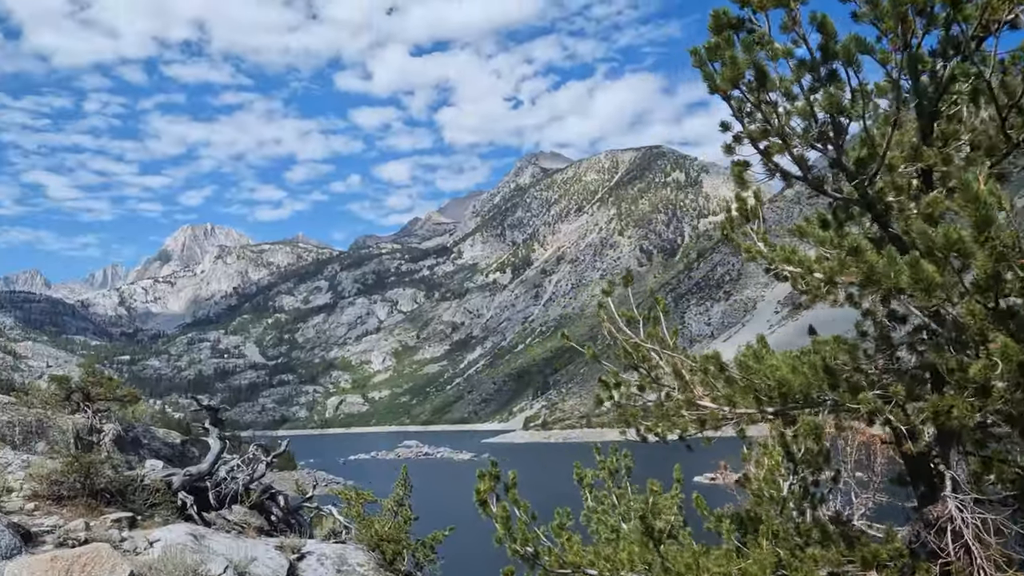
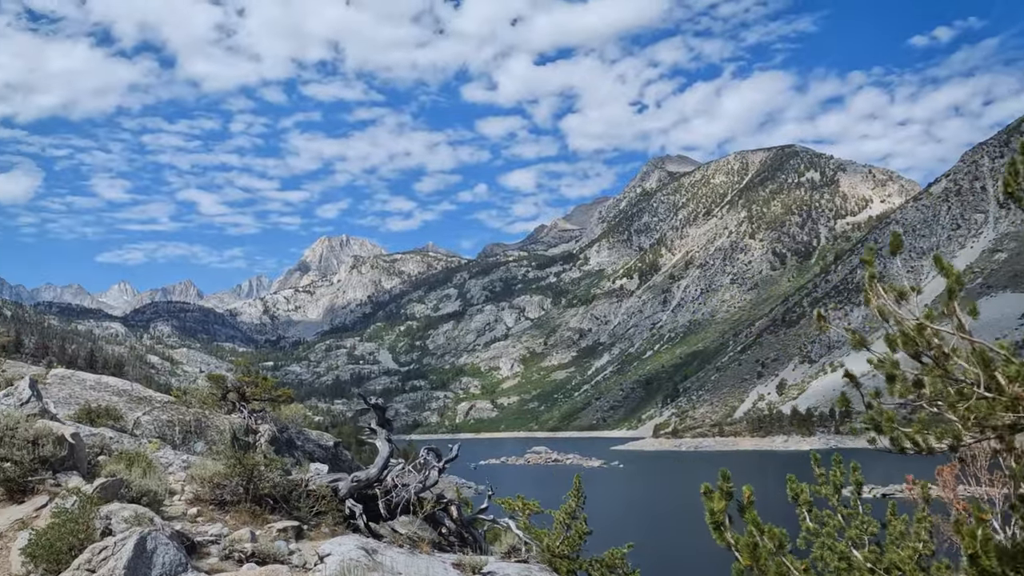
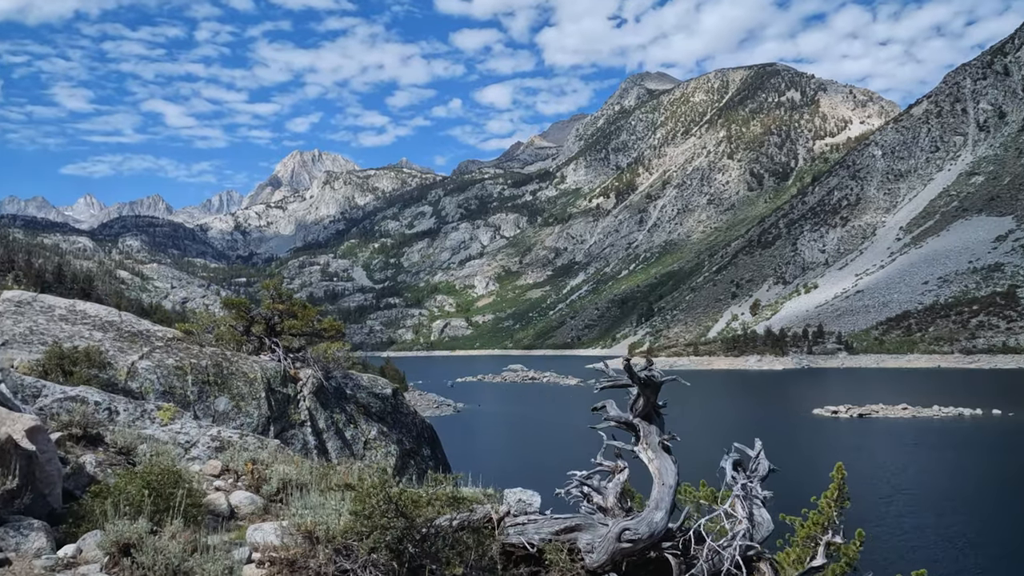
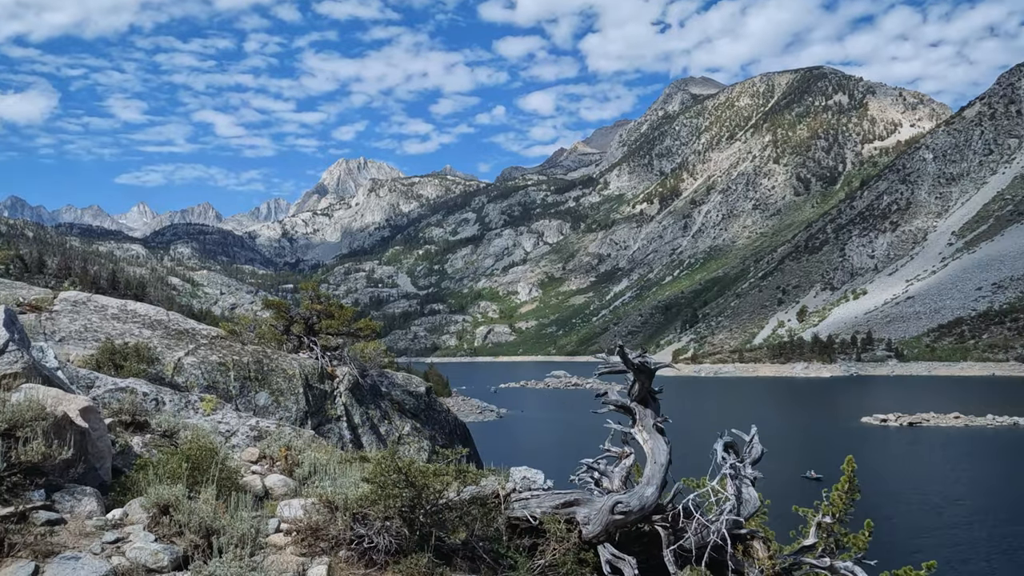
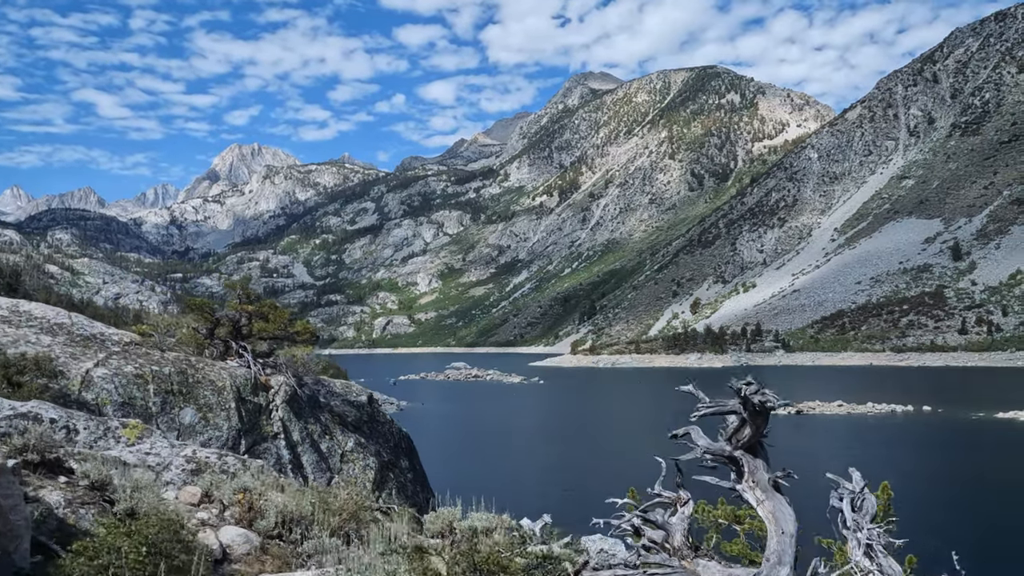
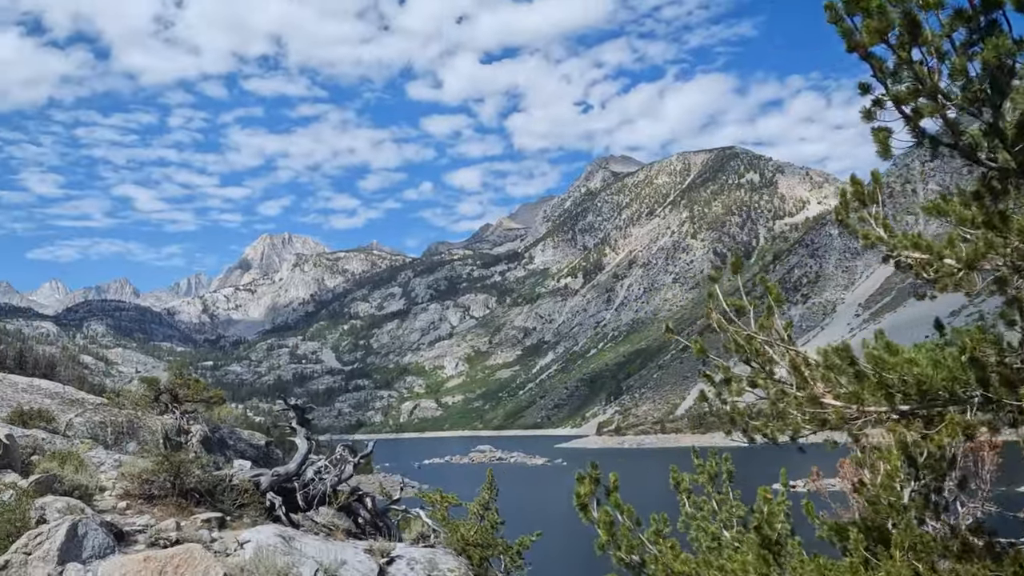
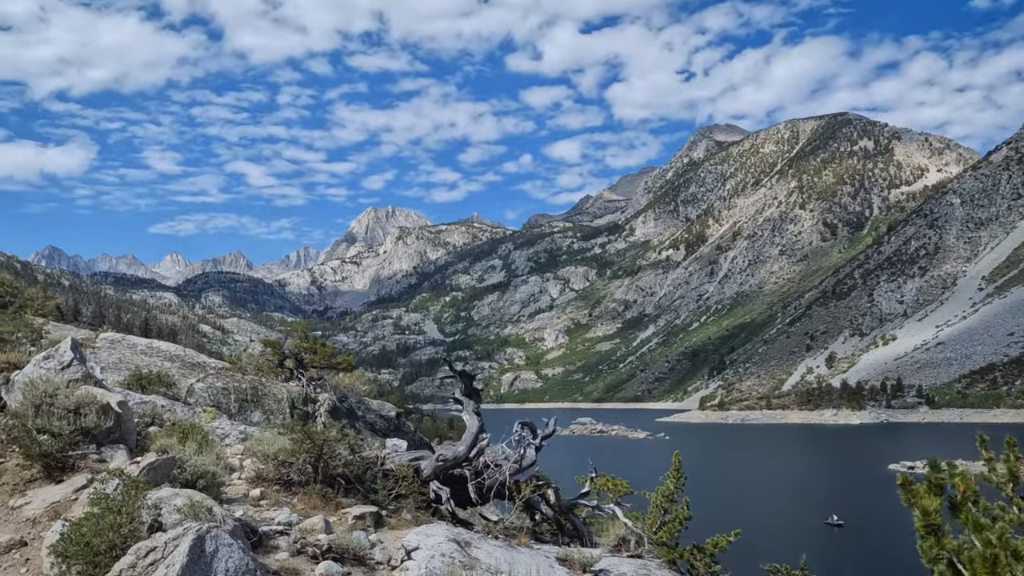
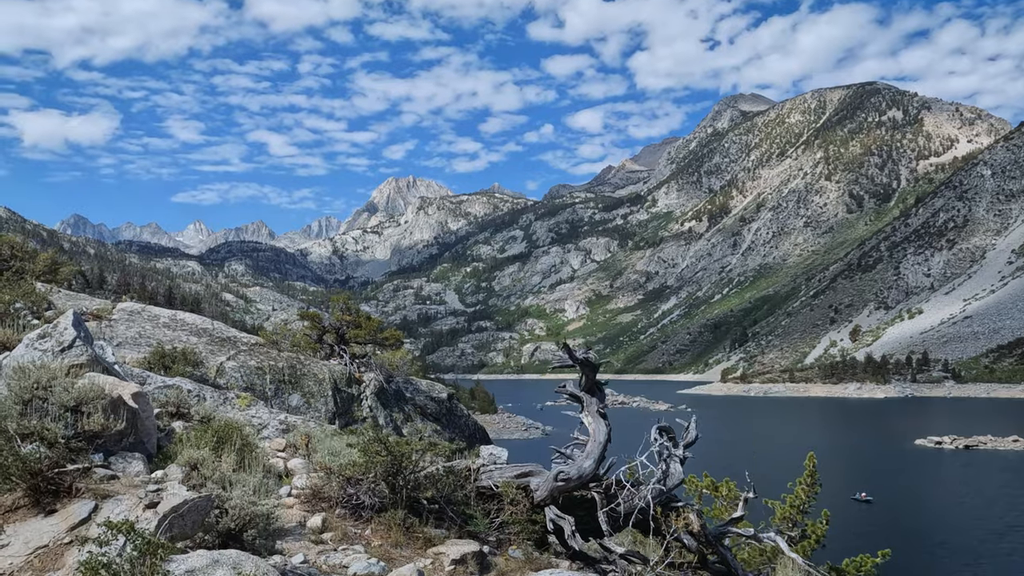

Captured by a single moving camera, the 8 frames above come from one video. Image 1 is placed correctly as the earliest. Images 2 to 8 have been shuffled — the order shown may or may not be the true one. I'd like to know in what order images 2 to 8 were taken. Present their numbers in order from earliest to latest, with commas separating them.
6, 2, 7, 8, 4, 3, 5
